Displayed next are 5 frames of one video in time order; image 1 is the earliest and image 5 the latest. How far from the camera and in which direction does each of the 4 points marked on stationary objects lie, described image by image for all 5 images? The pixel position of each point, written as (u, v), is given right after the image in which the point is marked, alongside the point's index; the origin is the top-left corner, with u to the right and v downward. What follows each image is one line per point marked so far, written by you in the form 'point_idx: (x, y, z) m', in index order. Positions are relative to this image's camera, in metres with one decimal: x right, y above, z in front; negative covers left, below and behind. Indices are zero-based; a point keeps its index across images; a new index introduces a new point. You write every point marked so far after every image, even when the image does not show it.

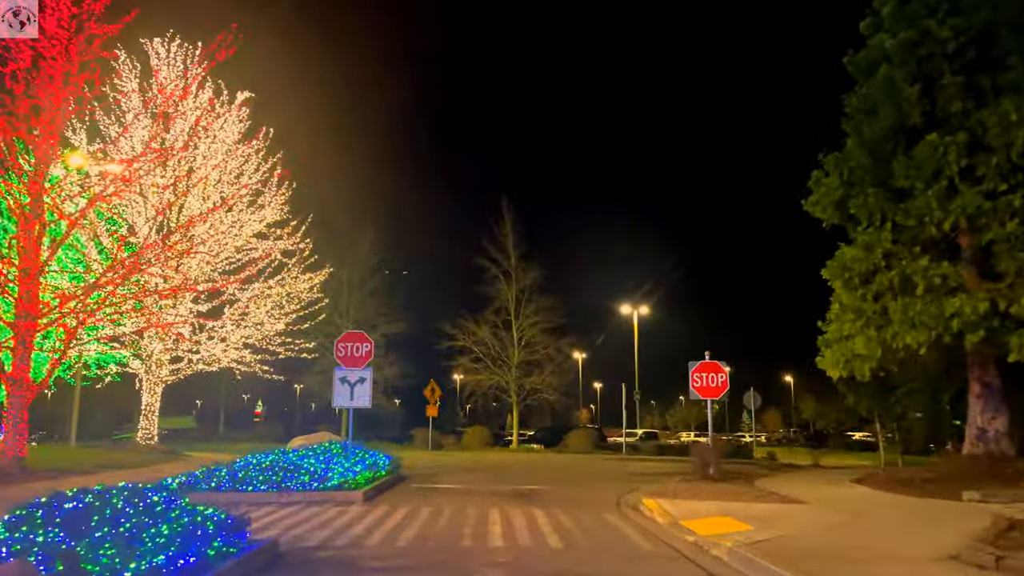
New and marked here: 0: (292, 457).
0: (-4.5, -3.5, +15.9) m
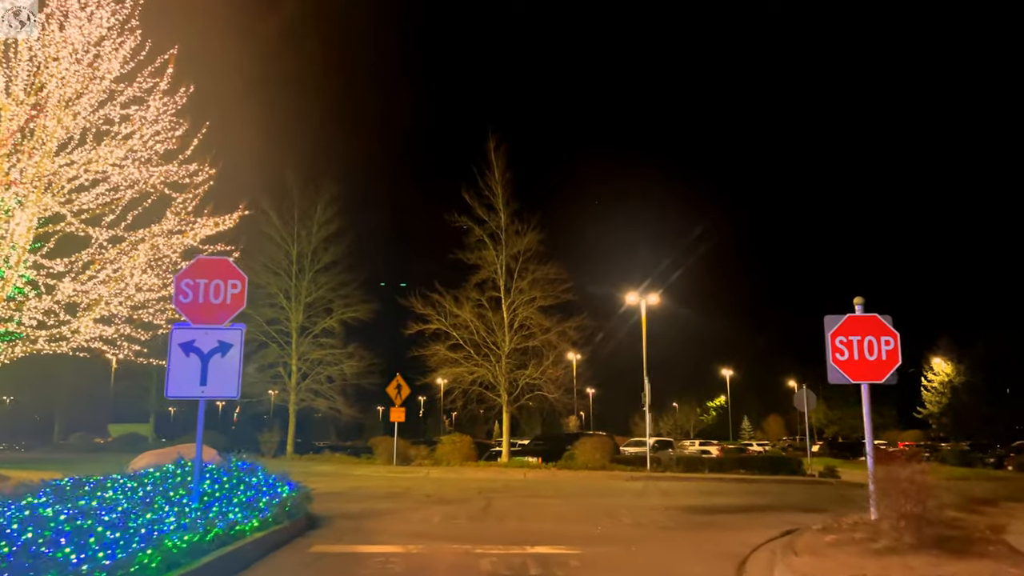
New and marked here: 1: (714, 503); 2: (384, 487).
0: (-4.6, -2.1, +7.4) m
1: (+4.1, -4.3, +15.6) m
2: (-3.1, -4.8, +18.9) m
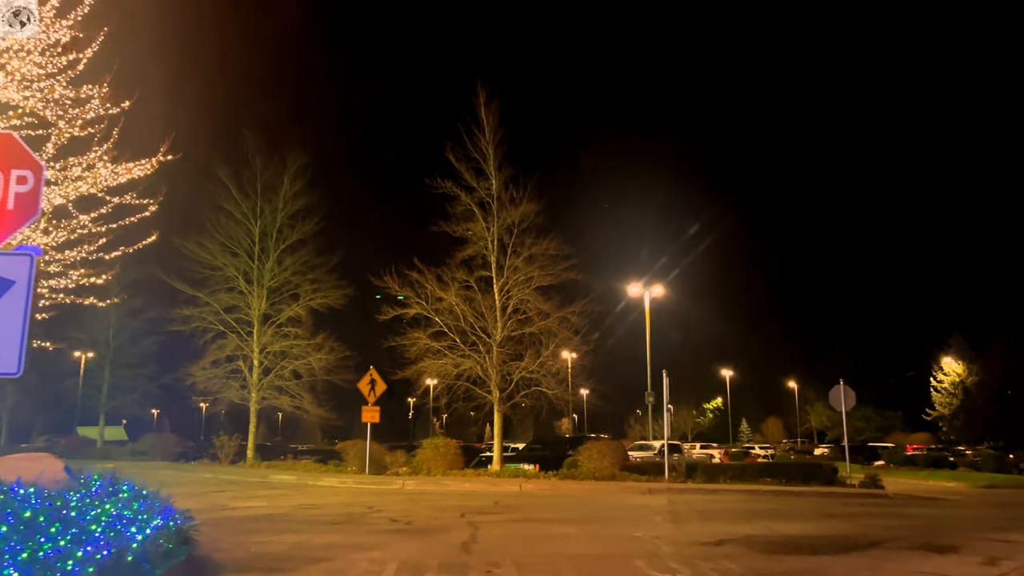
0: (-4.6, -1.3, +3.1) m
1: (+4.0, -3.6, +11.4) m
2: (-3.2, -4.1, +14.6) m
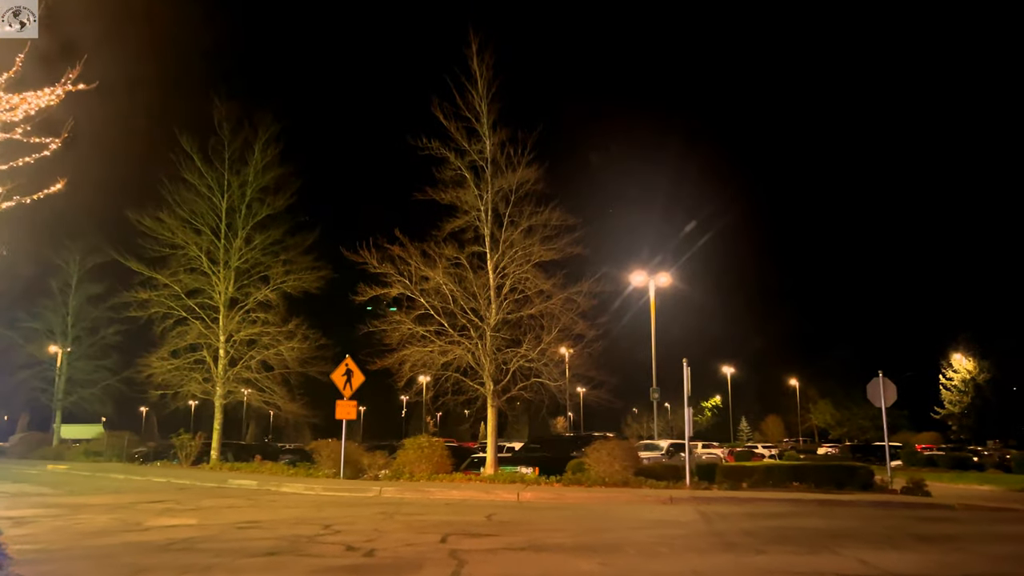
0: (-4.5, -0.7, -0.1) m
1: (+3.9, -3.0, +8.3) m
2: (-3.3, -3.5, +11.4) m
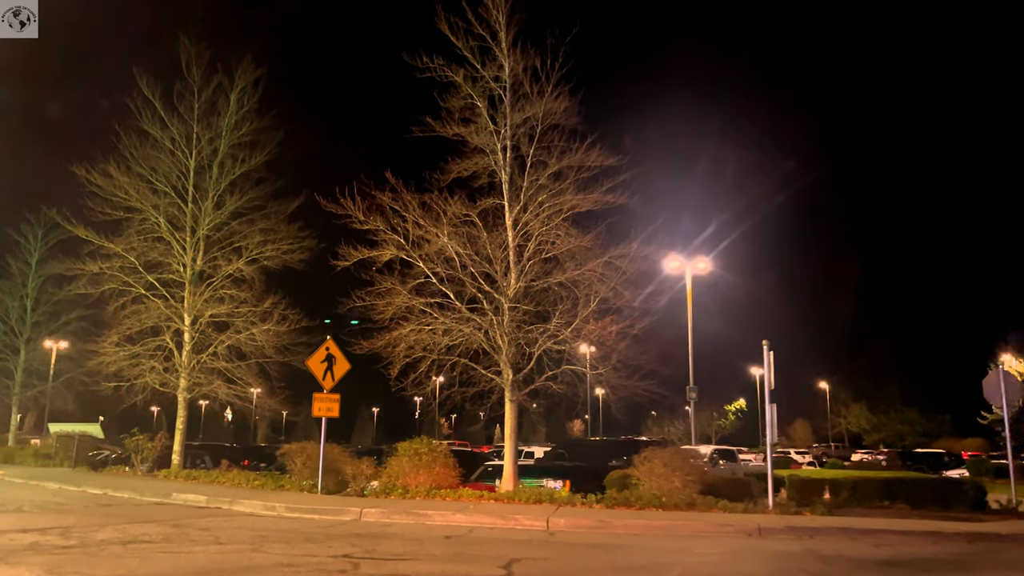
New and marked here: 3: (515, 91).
0: (-4.4, +0.2, -4.7) m
1: (+4.2, -2.1, +3.5) m
2: (-3.0, -2.6, +6.7) m
3: (+0.1, +4.3, +16.6) m
